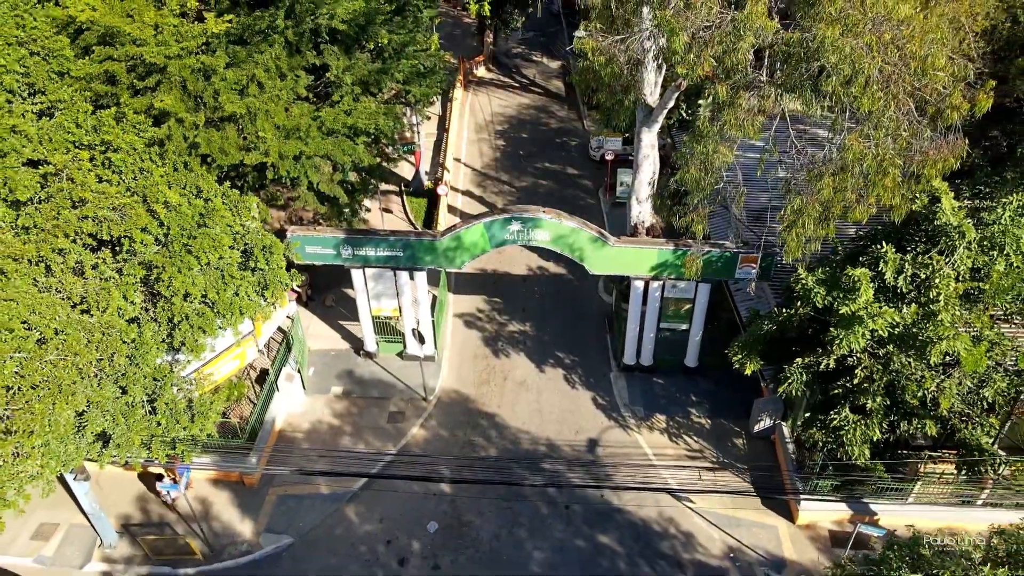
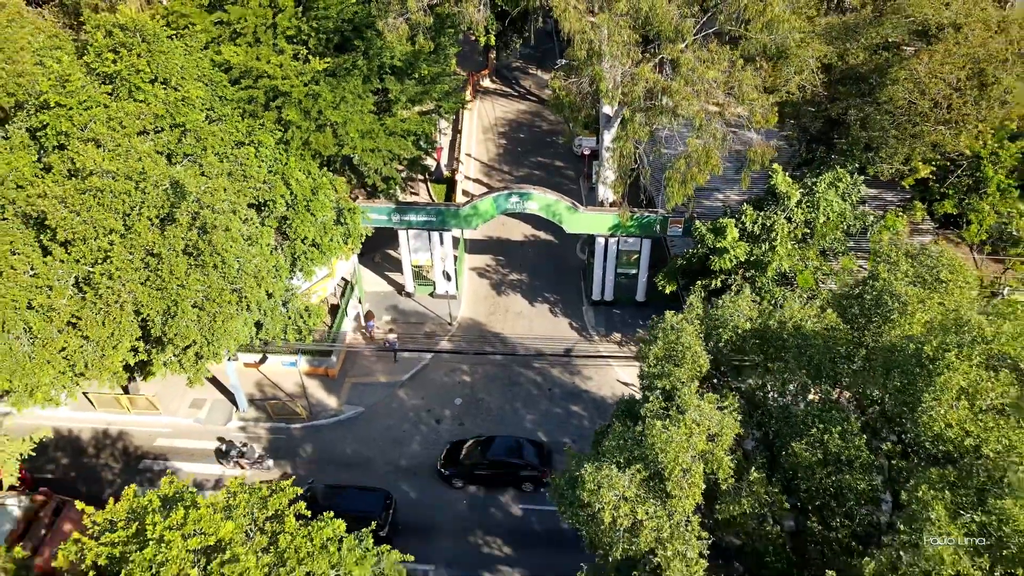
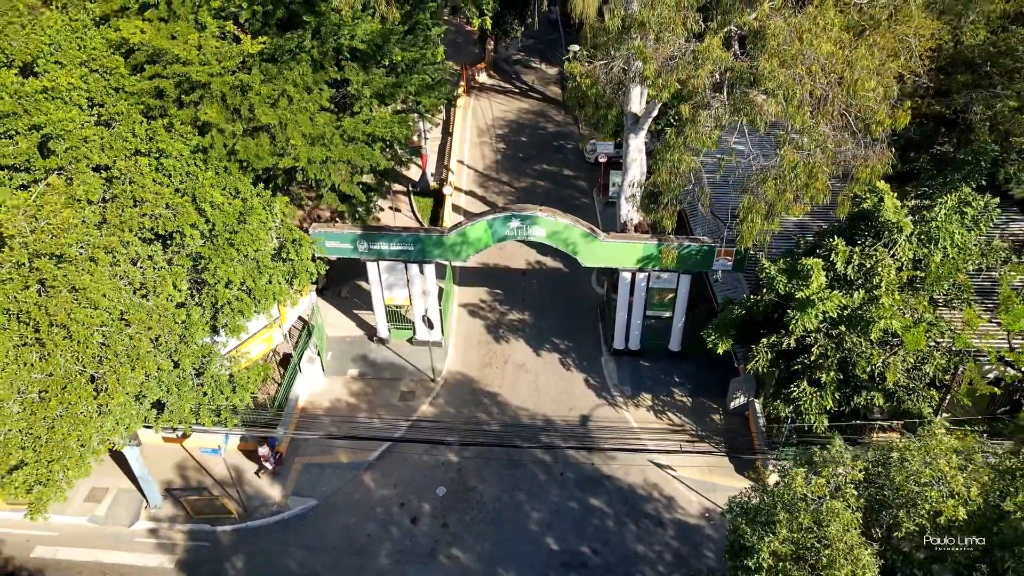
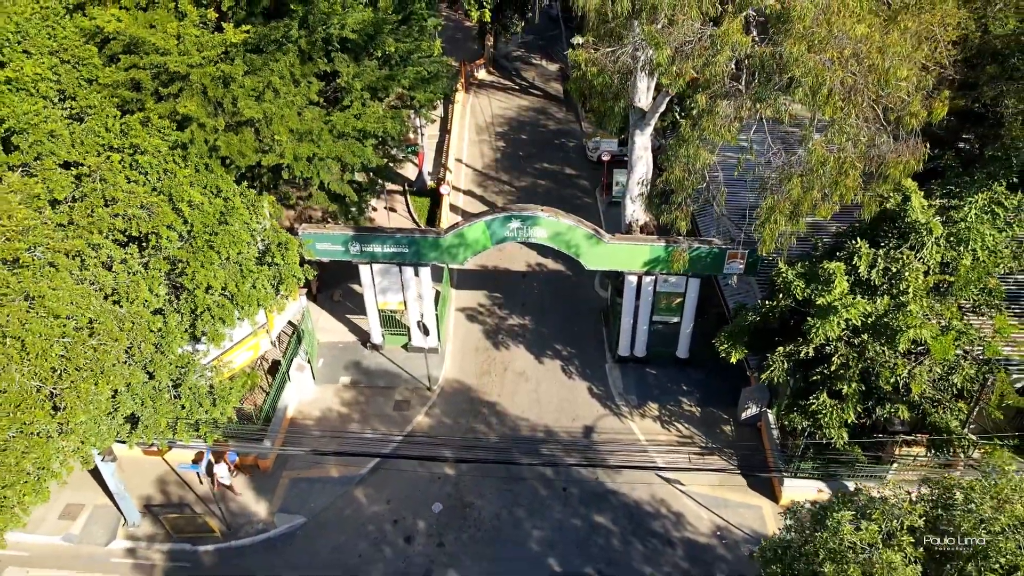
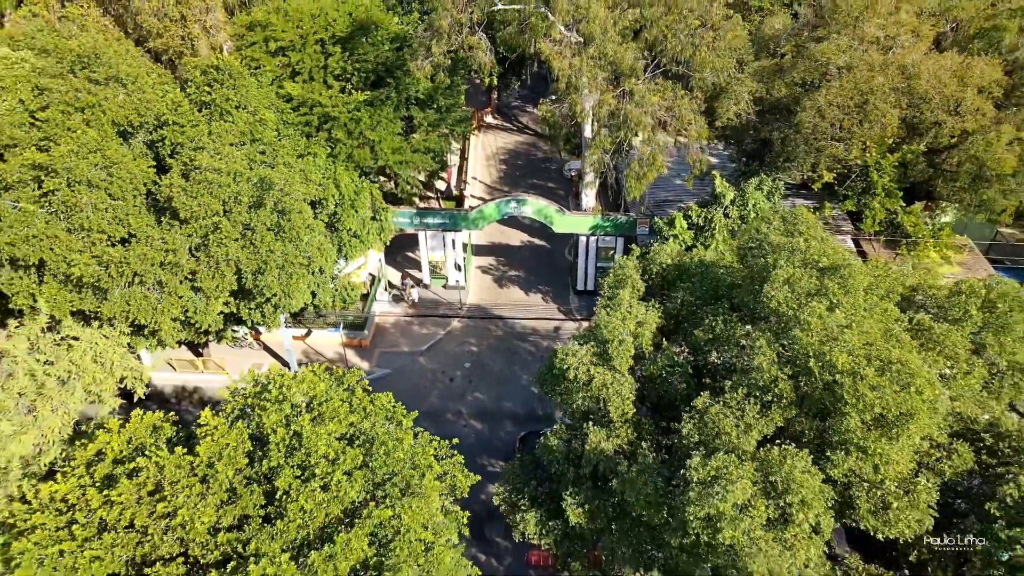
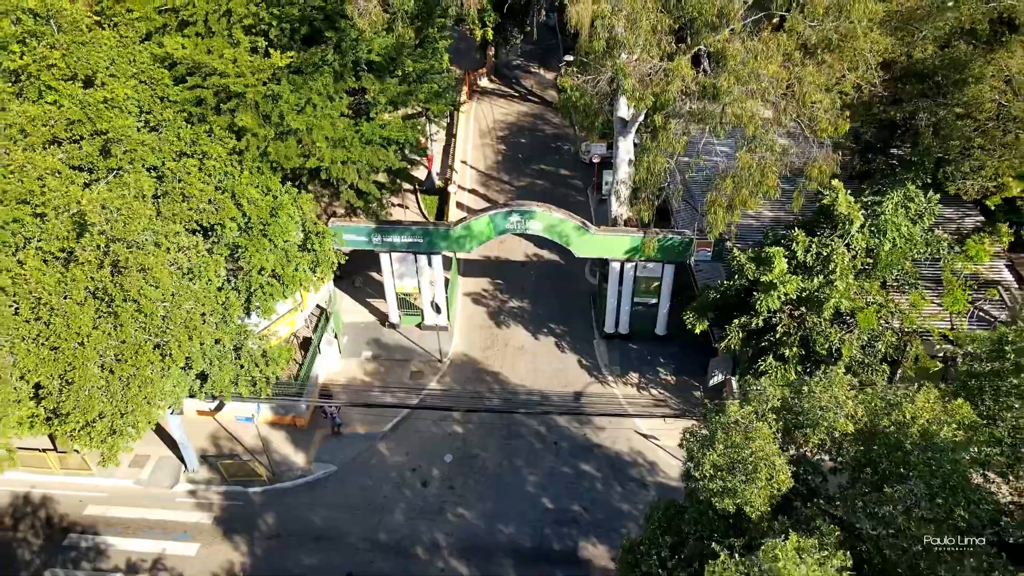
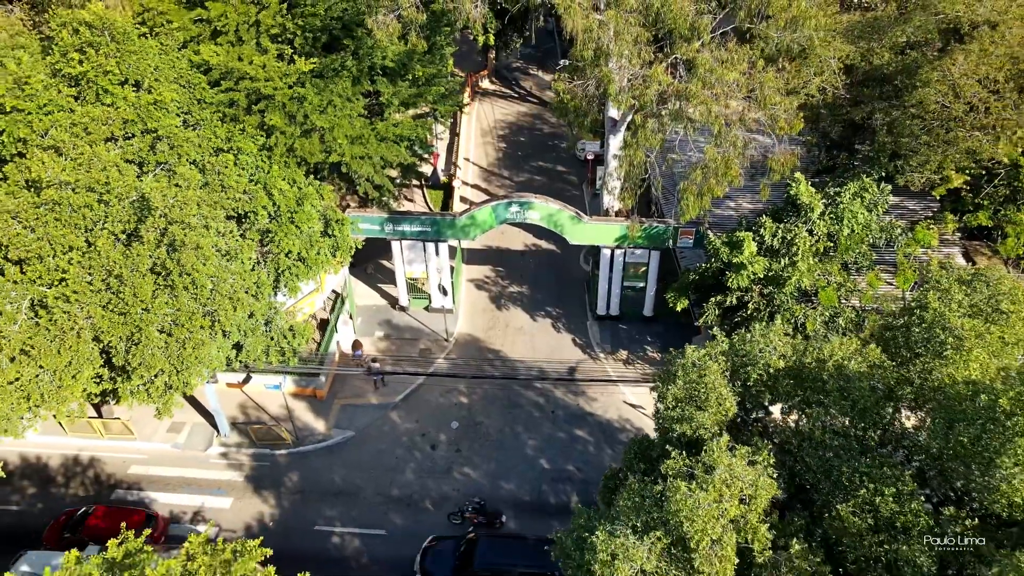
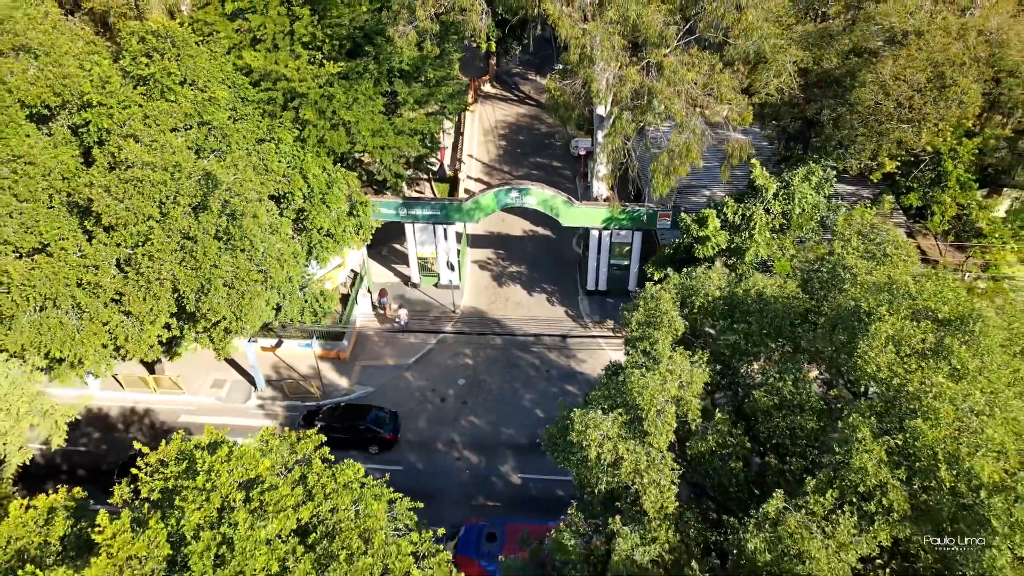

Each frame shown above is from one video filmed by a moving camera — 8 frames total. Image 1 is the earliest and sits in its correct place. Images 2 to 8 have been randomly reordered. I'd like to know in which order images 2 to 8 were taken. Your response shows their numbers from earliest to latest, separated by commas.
4, 3, 6, 7, 2, 8, 5
